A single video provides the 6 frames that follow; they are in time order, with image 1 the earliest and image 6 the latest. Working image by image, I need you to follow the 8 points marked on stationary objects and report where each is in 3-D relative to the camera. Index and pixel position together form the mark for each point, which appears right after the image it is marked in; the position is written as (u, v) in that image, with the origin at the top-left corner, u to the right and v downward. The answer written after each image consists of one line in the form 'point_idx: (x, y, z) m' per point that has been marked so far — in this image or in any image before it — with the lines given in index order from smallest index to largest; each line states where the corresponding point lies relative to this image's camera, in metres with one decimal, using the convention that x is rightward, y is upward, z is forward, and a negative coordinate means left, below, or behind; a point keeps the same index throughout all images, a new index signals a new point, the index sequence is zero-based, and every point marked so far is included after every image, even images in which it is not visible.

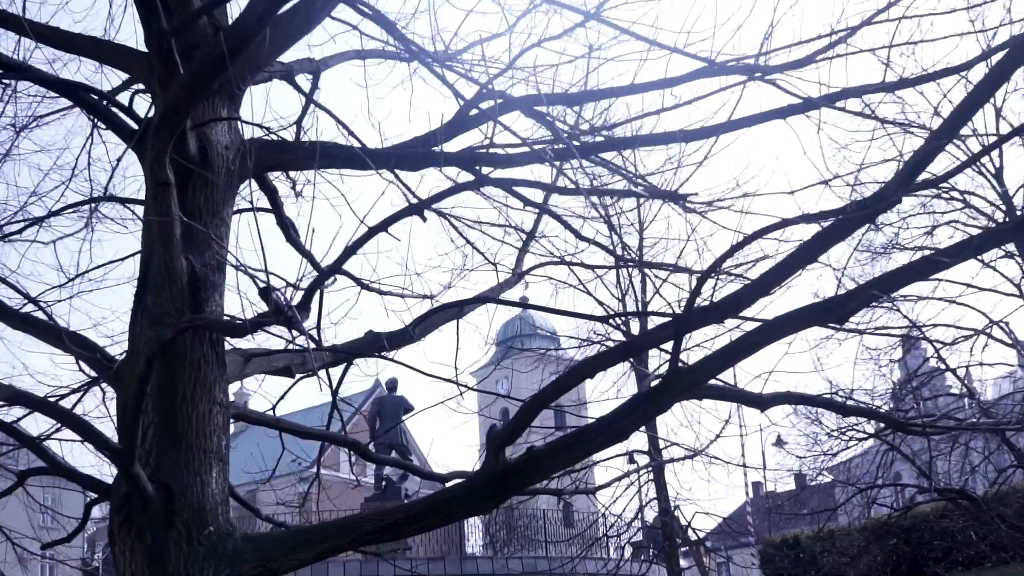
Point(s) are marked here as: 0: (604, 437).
0: (+0.5, -0.7, +4.7) m
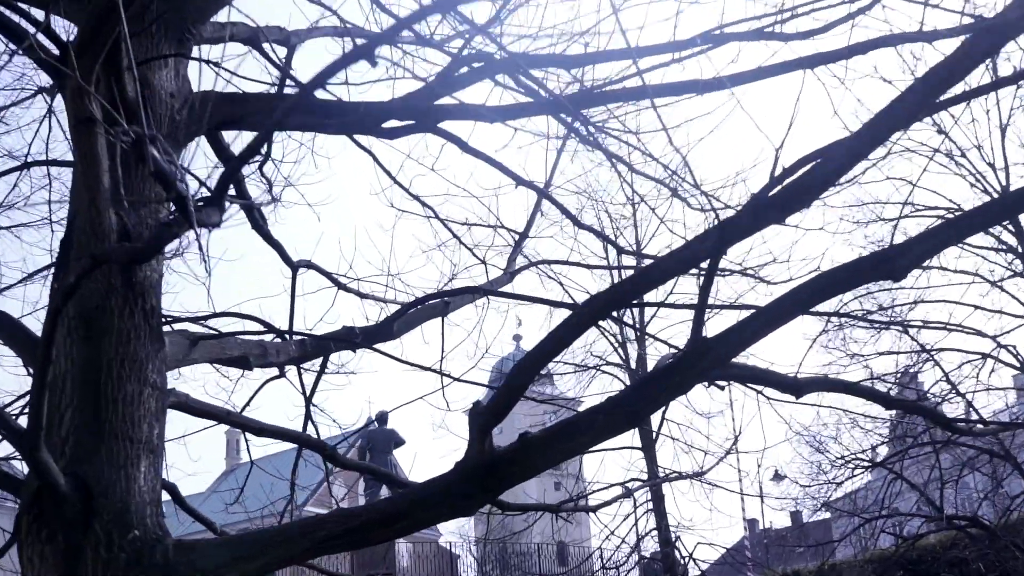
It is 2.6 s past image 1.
0: (+0.4, -0.5, +3.9) m
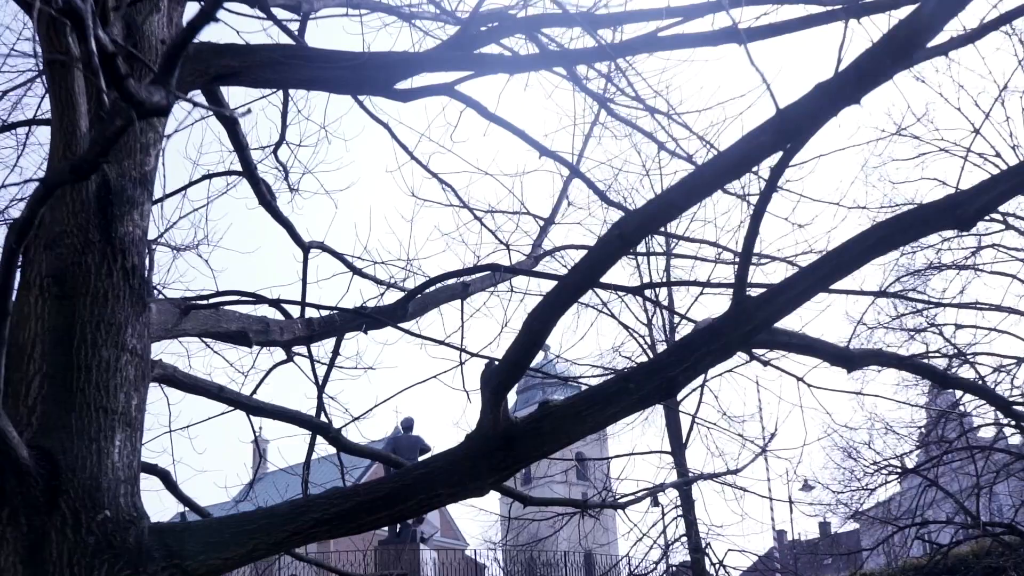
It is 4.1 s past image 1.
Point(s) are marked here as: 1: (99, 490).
0: (+0.5, -0.3, +3.5) m
1: (-1.4, -0.7, +3.3) m
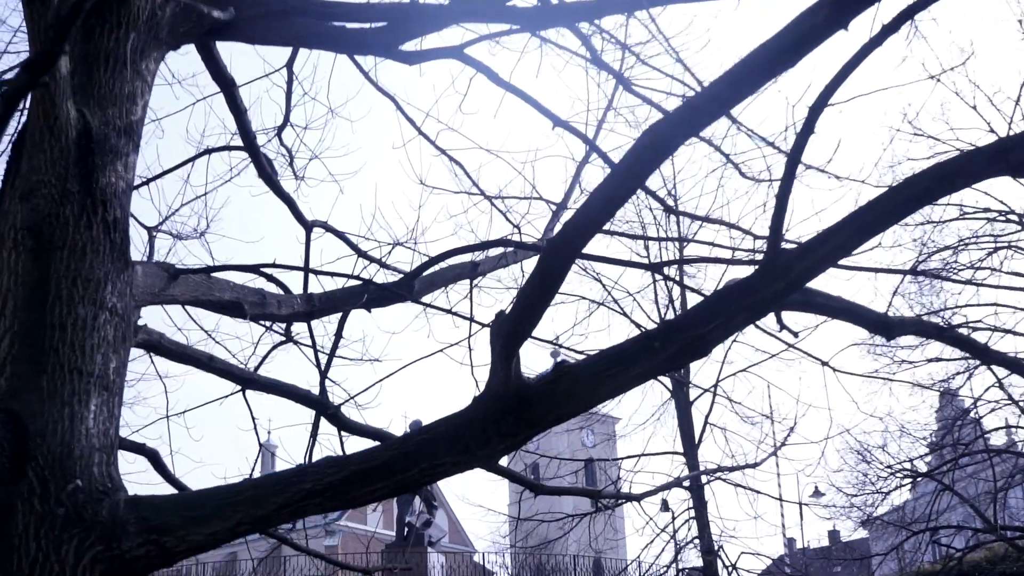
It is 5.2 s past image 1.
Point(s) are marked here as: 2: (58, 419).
0: (+0.5, -0.2, +3.2) m
1: (-1.3, -0.5, +3.0) m
2: (-1.4, -0.4, +3.1) m
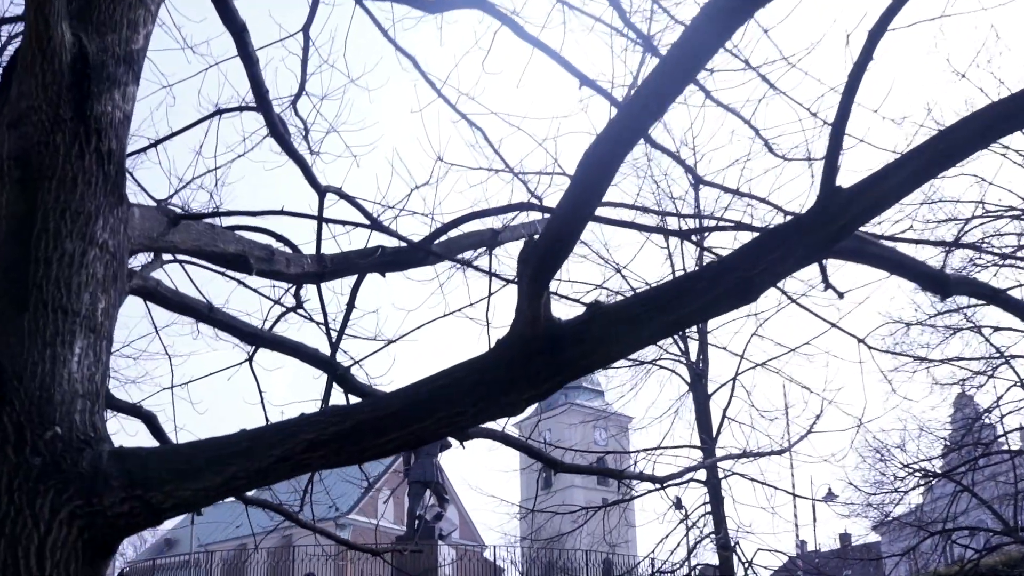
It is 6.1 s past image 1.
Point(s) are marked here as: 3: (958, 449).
0: (+0.6, 0.0, +2.8) m
1: (-1.3, -0.3, +2.7) m
2: (-1.3, -0.2, +2.8) m
3: (+7.7, -2.7, +17.2) m
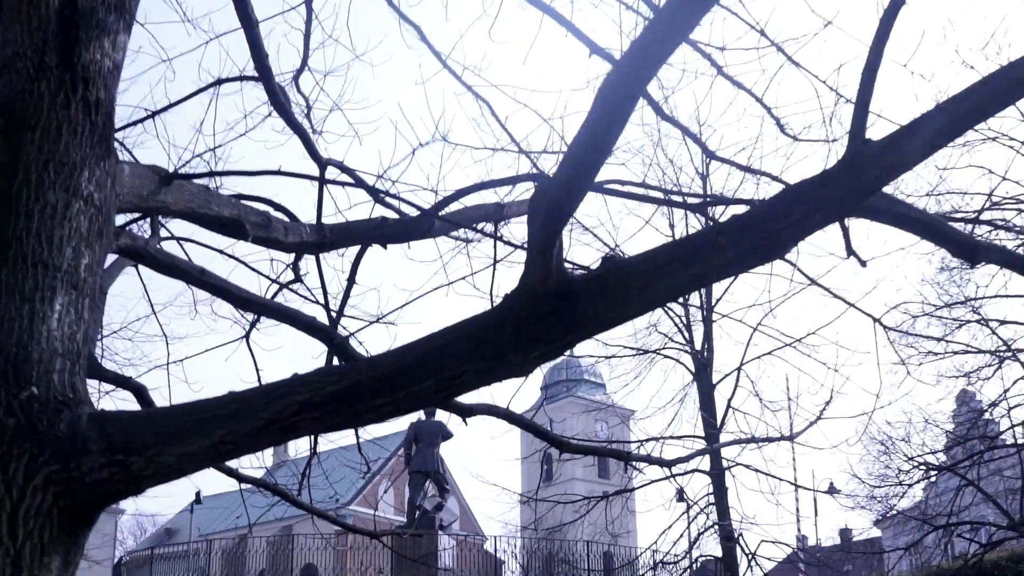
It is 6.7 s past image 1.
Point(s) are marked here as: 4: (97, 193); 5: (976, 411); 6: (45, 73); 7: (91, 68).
0: (+0.6, +0.1, +2.7) m
1: (-1.2, -0.2, +2.6) m
2: (-1.3, -0.1, +2.6) m
3: (+7.8, -2.6, +17.0) m
4: (-1.3, +0.3, +3.0) m
5: (+8.1, -2.1, +17.2) m
6: (-1.4, +0.6, +3.0) m
7: (-1.3, +0.7, +3.1) m
